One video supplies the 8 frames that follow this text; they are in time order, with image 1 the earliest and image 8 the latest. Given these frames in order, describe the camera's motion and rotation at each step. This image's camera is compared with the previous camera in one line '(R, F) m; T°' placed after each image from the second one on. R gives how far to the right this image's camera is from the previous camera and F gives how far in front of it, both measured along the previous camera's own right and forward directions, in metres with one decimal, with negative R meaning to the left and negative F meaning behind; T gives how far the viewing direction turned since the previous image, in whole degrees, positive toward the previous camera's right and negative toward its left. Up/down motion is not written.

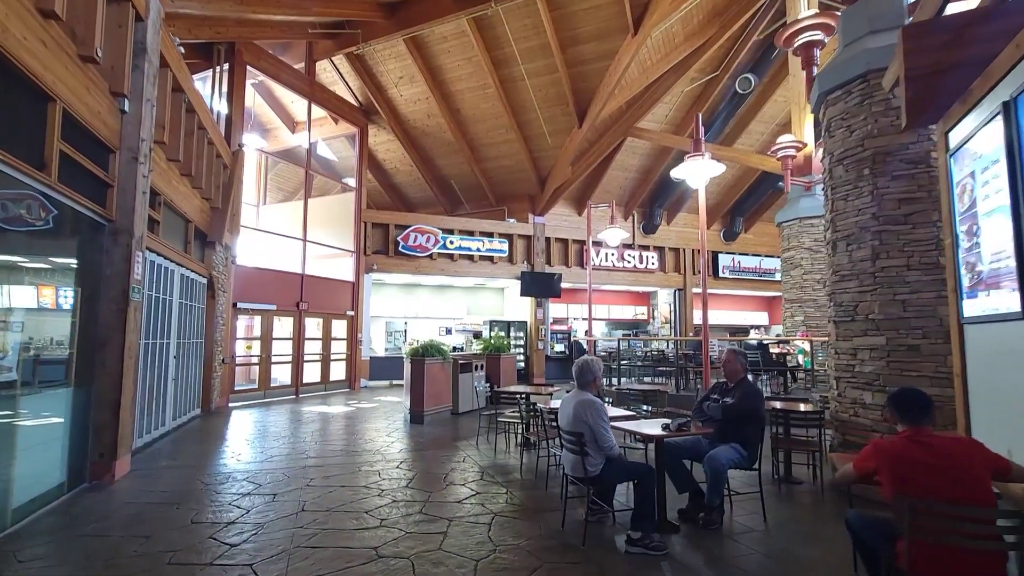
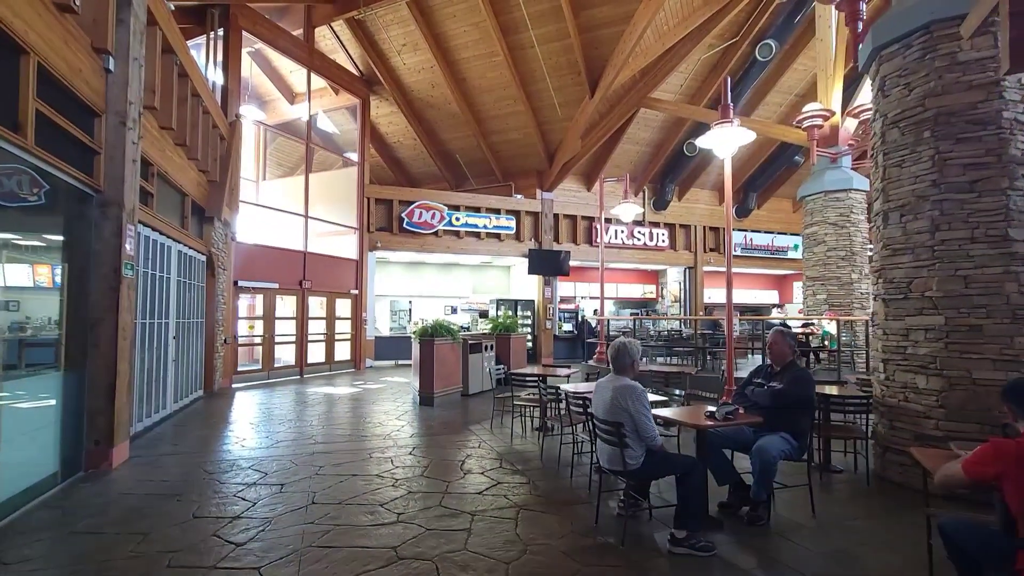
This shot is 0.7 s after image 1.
(-0.2, +0.4) m; 0°
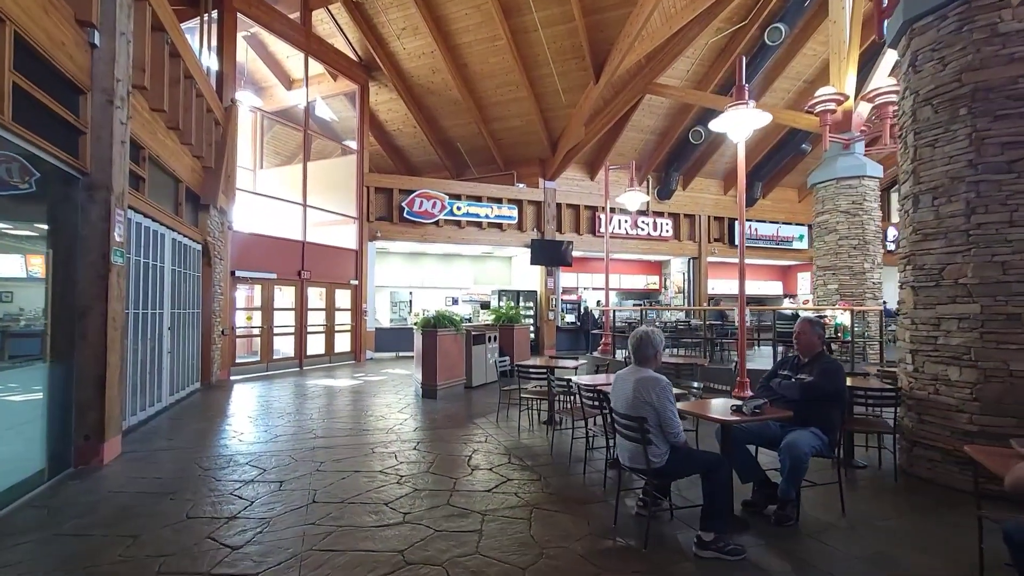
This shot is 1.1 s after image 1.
(-0.1, +0.2) m; 0°
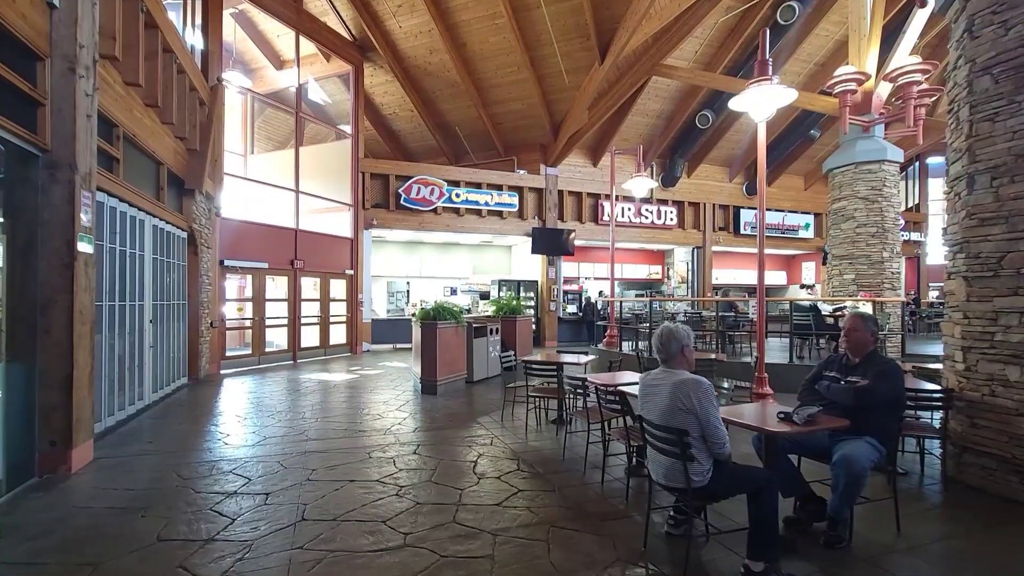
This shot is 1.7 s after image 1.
(-0.1, +0.4) m; 0°
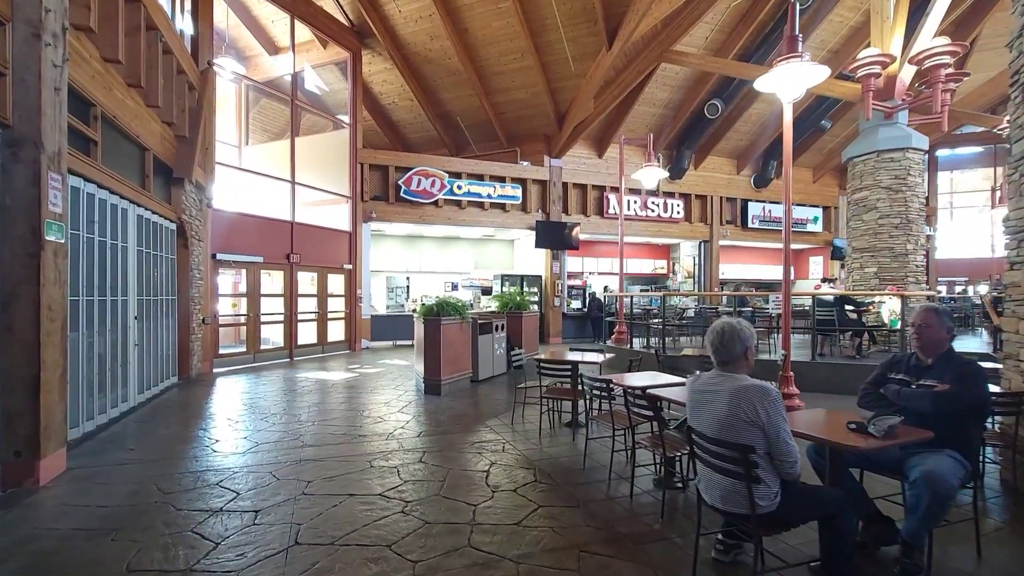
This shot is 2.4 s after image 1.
(-0.1, +0.4) m; 0°
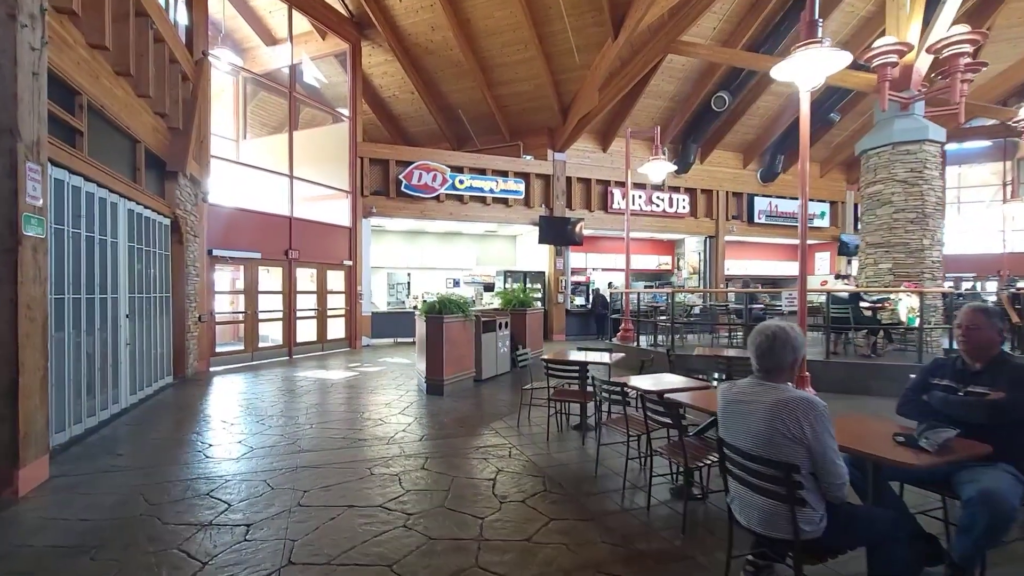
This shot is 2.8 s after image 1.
(-0.1, +0.2) m; 0°
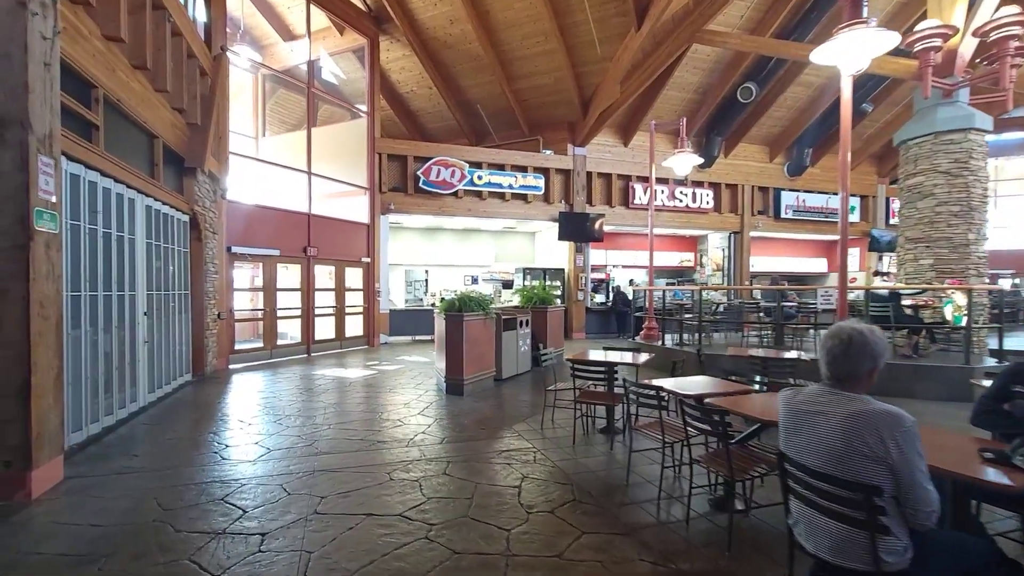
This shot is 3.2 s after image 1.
(-0.1, +0.2) m; -2°
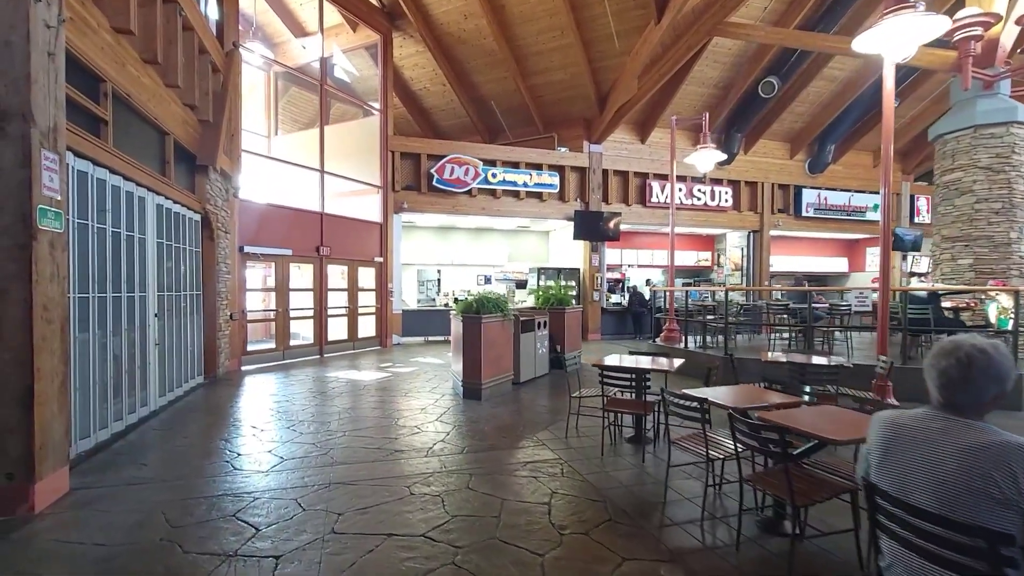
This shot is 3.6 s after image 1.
(-0.1, +0.2) m; -1°
